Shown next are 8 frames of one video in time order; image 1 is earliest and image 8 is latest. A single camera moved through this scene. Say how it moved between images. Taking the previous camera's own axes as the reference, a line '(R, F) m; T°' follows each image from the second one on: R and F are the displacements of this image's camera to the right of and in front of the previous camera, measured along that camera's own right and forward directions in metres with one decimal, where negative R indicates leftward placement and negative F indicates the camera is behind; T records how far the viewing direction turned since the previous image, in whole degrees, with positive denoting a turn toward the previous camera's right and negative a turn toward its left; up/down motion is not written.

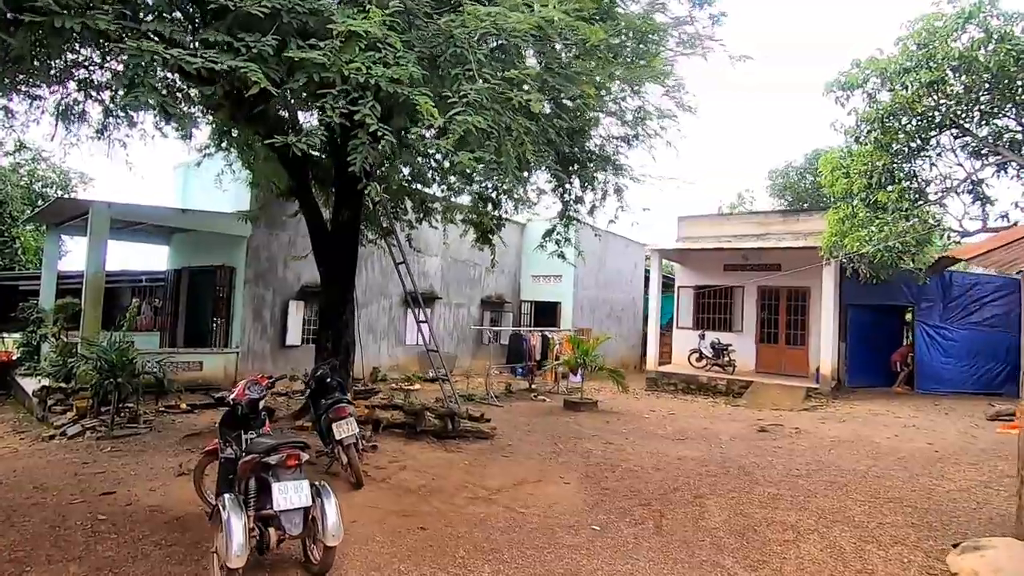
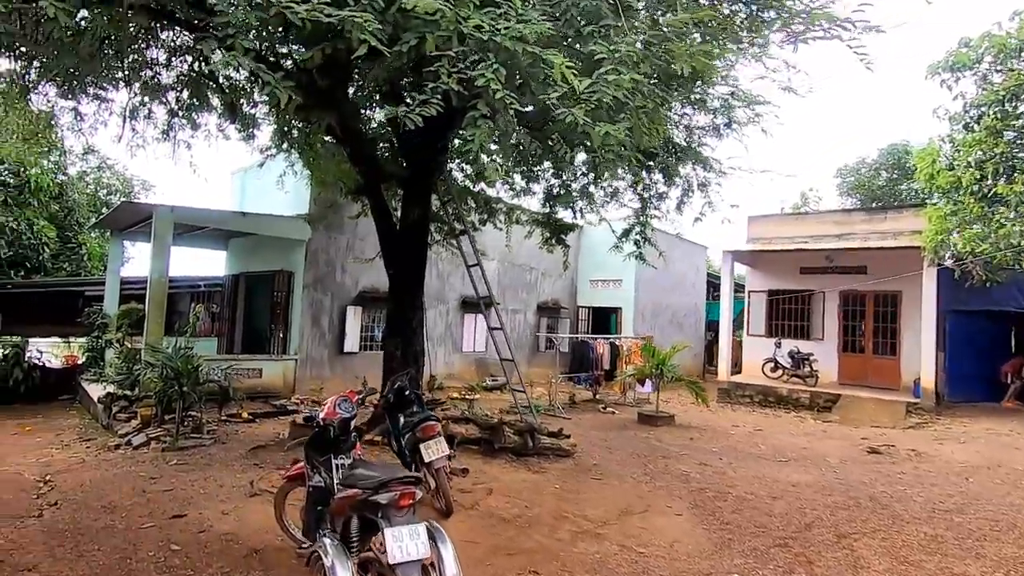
(-0.6, +0.6) m; -4°
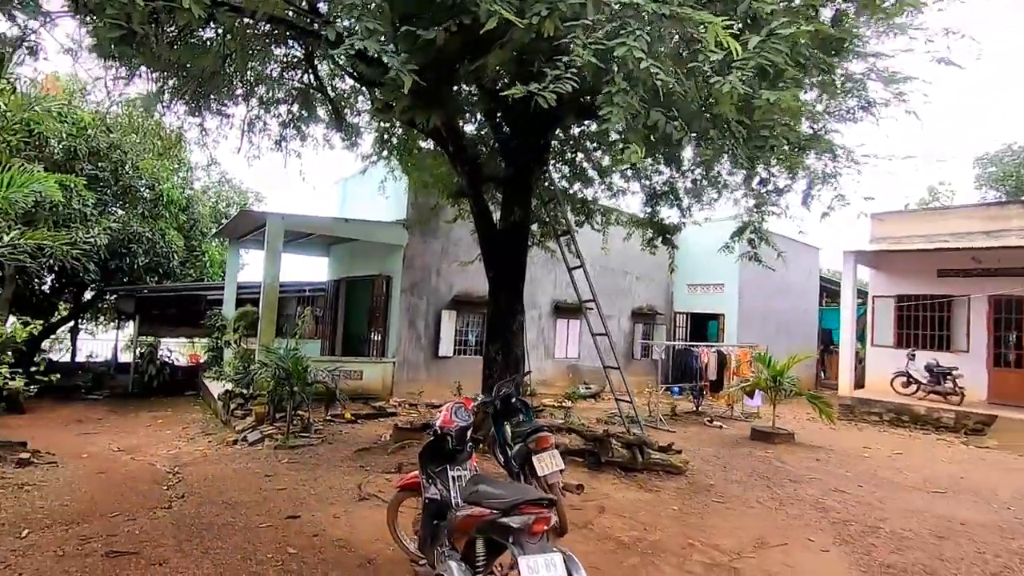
(-0.3, +0.3) m; -9°
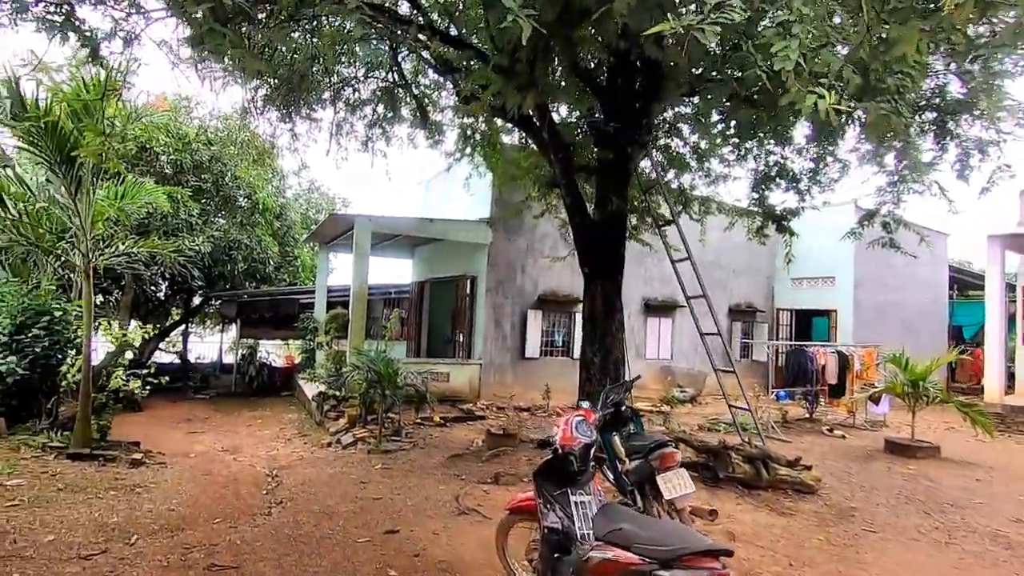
(-0.3, +0.4) m; -8°
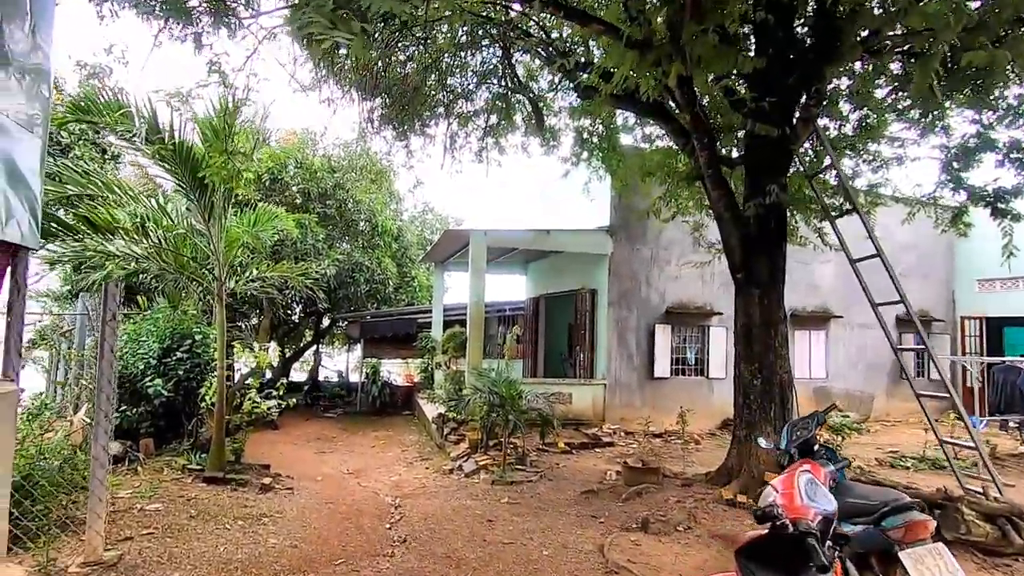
(-0.3, +0.6) m; -11°
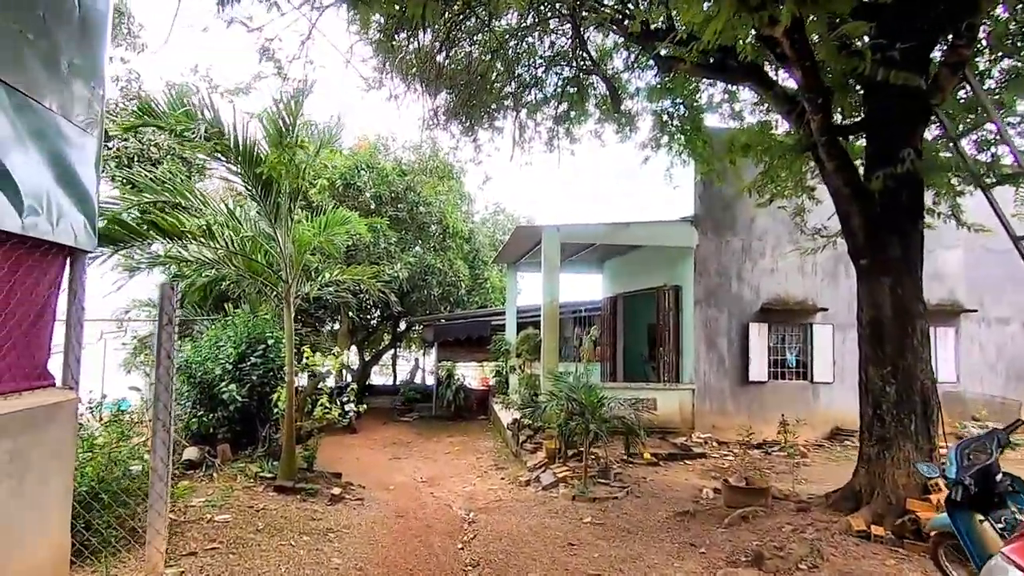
(0.0, +0.5) m; -8°
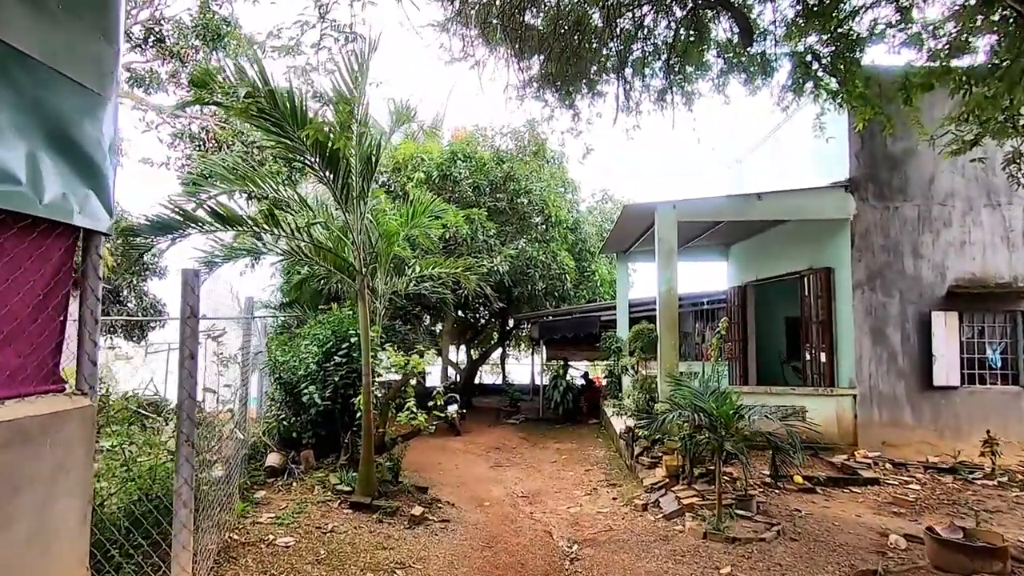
(+0.1, +1.0) m; -12°
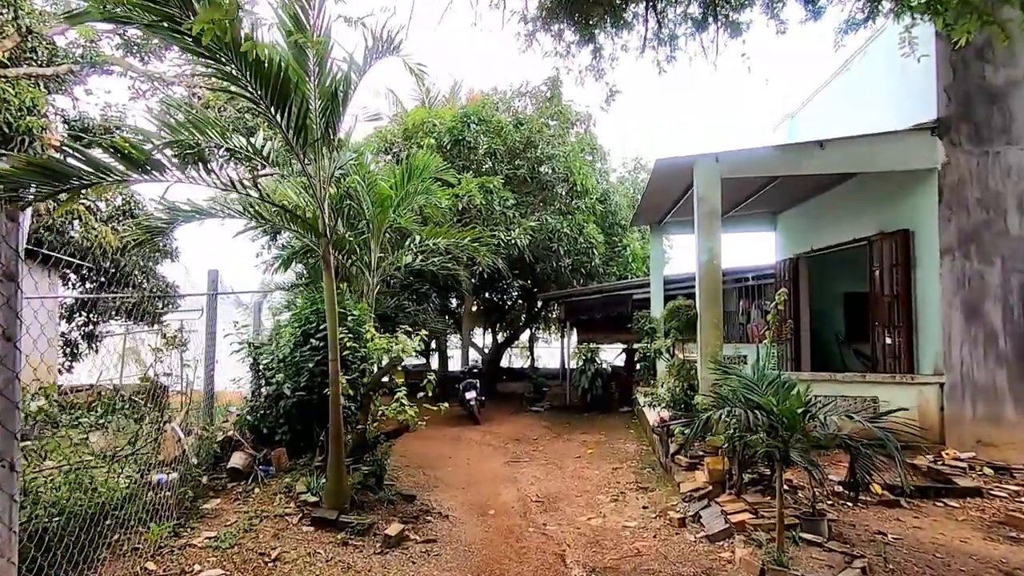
(+0.2, +1.0) m; -4°
